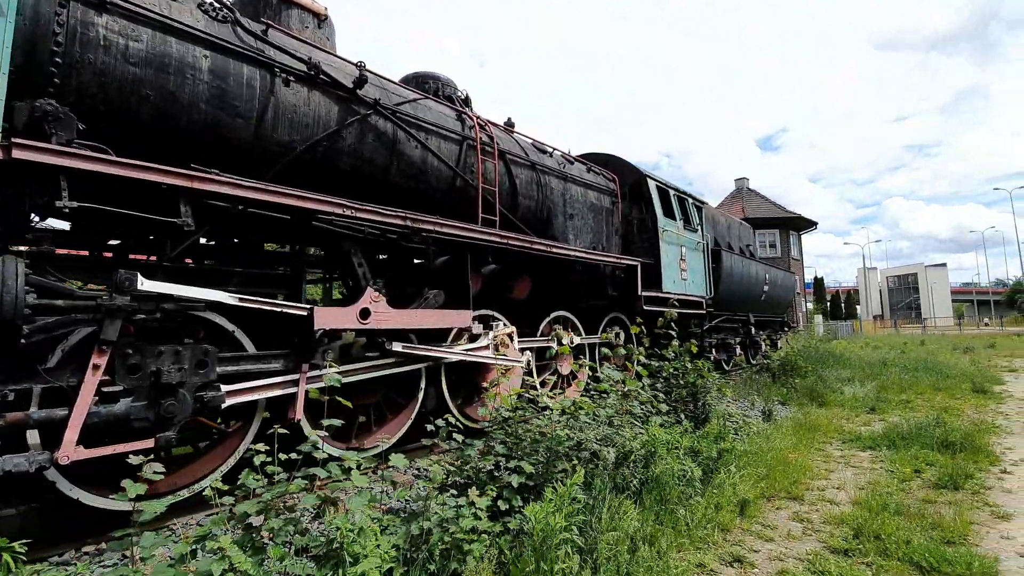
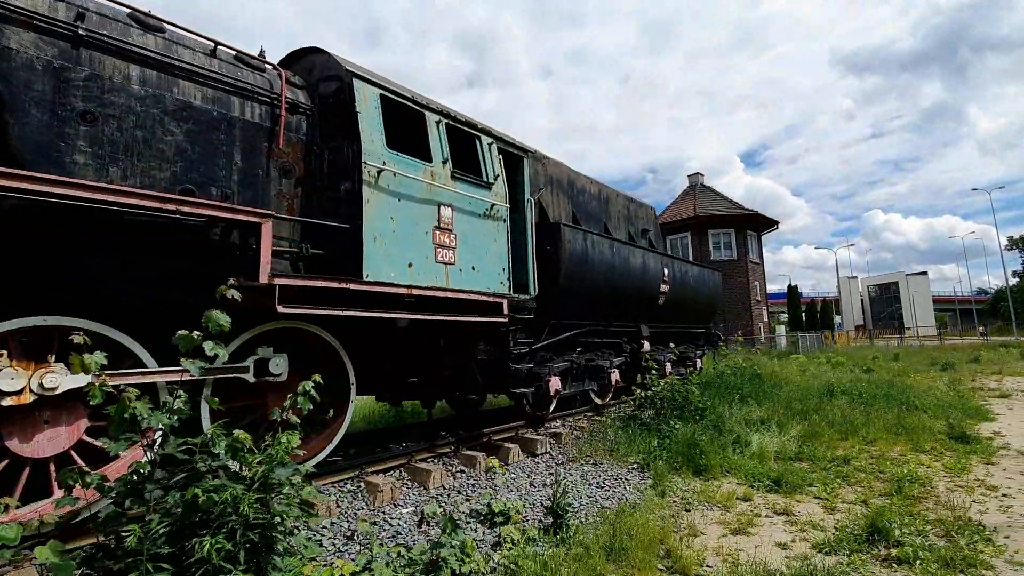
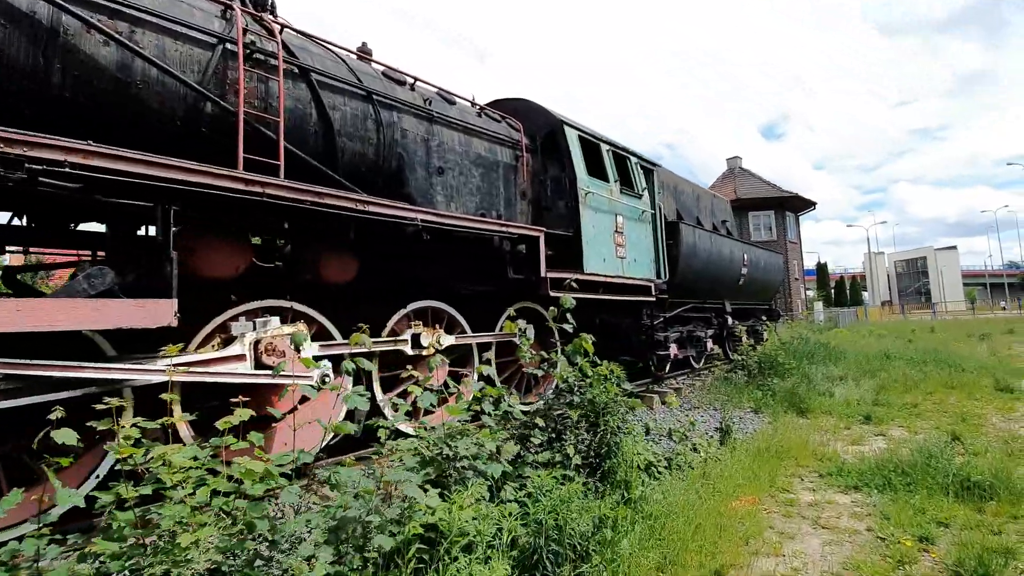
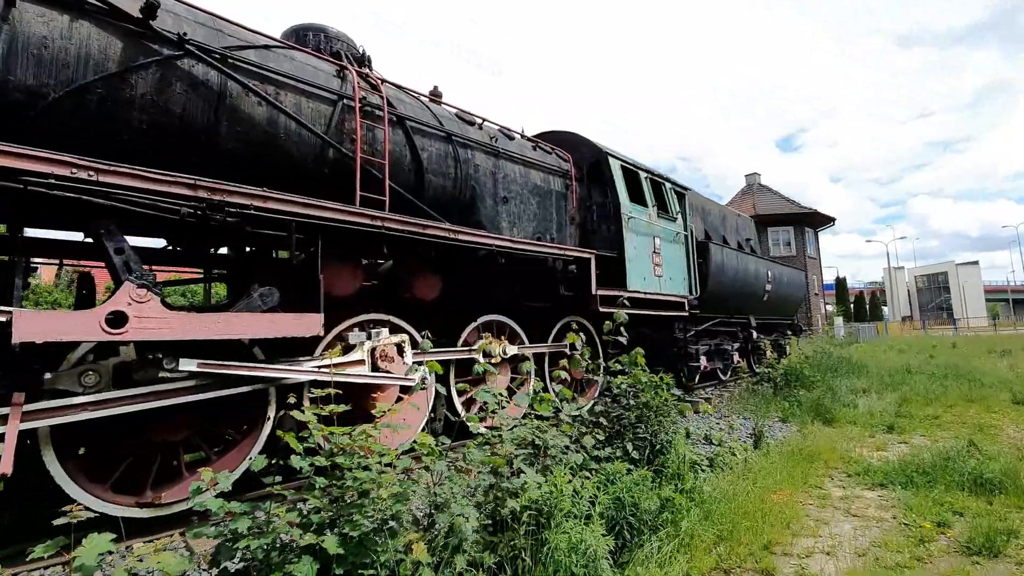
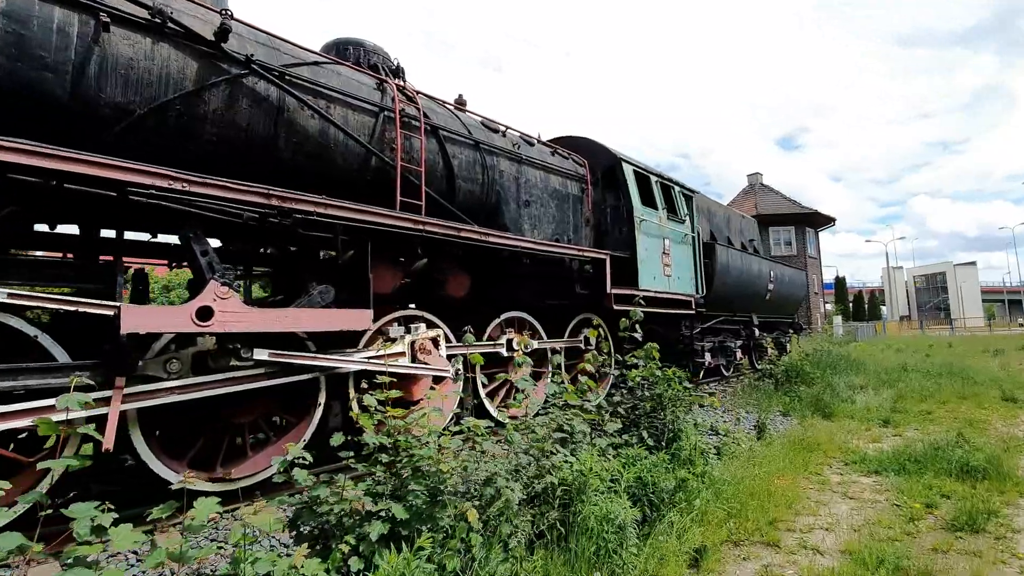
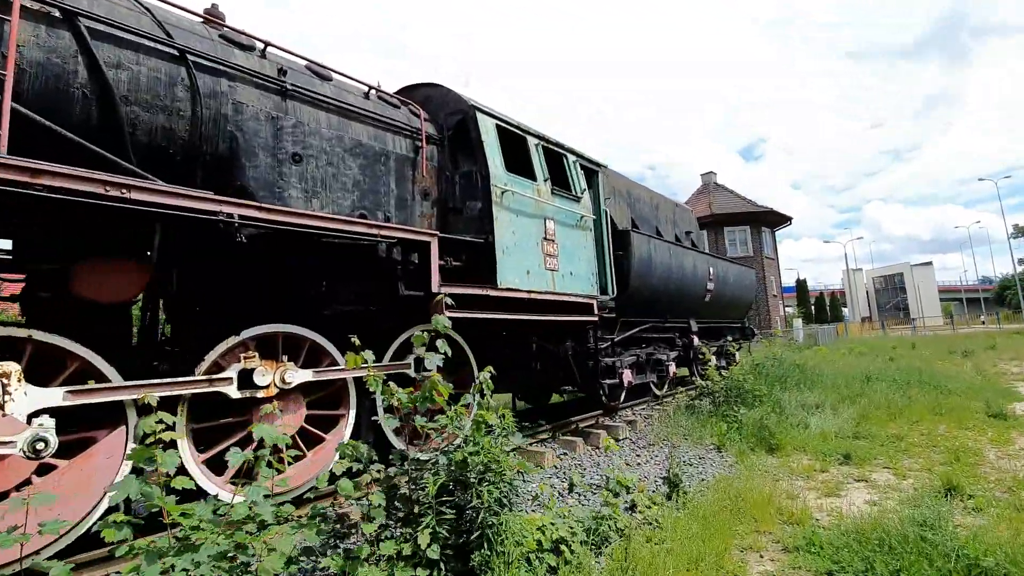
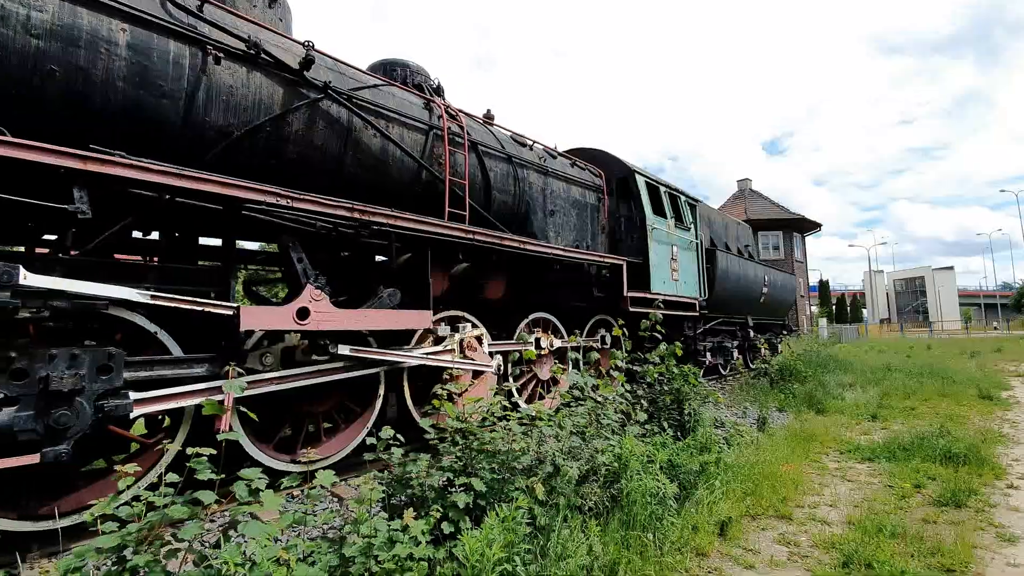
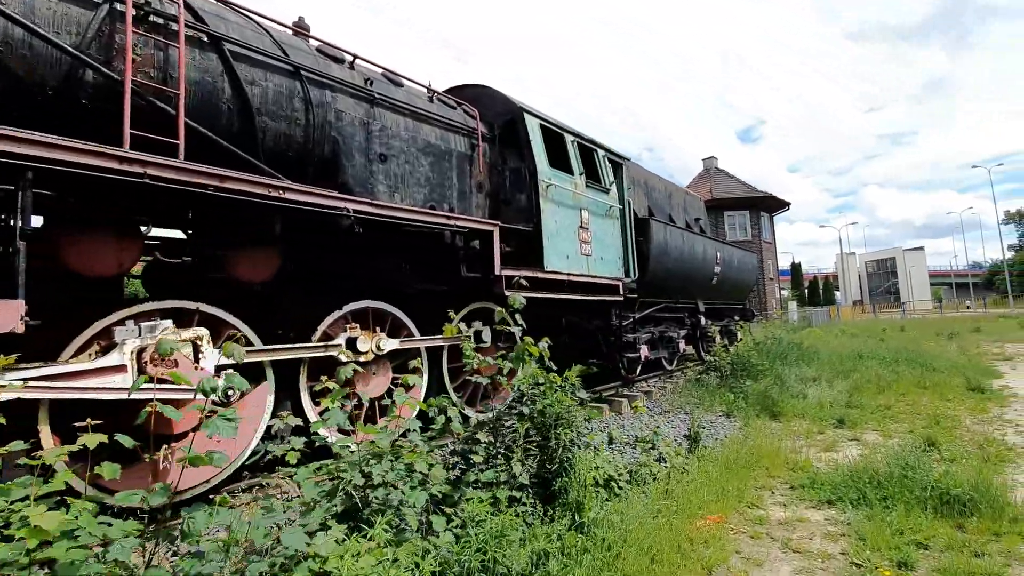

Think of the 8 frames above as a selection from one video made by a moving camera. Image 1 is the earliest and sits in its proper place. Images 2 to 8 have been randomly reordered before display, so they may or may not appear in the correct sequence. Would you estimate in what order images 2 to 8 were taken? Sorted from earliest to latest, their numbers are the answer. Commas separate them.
7, 5, 4, 3, 8, 6, 2
